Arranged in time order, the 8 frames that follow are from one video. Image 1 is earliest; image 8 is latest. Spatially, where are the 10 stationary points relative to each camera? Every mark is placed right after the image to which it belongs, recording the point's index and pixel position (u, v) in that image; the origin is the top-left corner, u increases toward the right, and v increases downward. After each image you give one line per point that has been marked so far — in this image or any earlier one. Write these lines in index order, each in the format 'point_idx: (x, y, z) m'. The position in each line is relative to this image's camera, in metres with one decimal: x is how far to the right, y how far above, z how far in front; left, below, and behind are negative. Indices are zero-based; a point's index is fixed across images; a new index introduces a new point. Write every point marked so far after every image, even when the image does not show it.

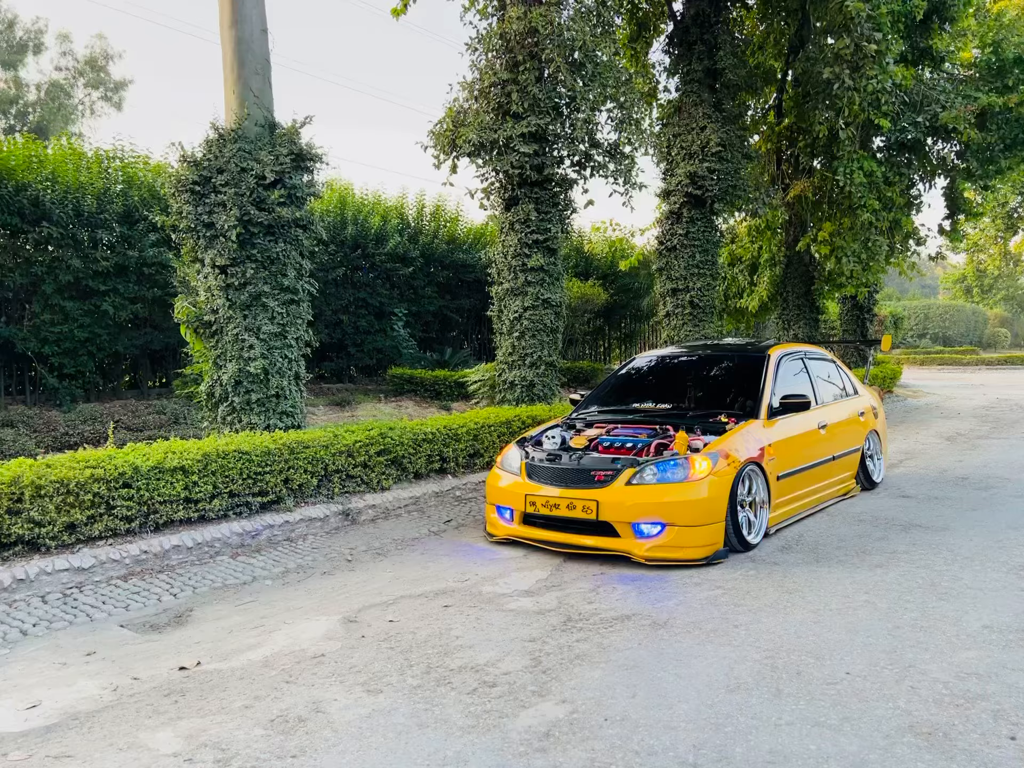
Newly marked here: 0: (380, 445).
0: (-1.2, -0.5, +7.1) m
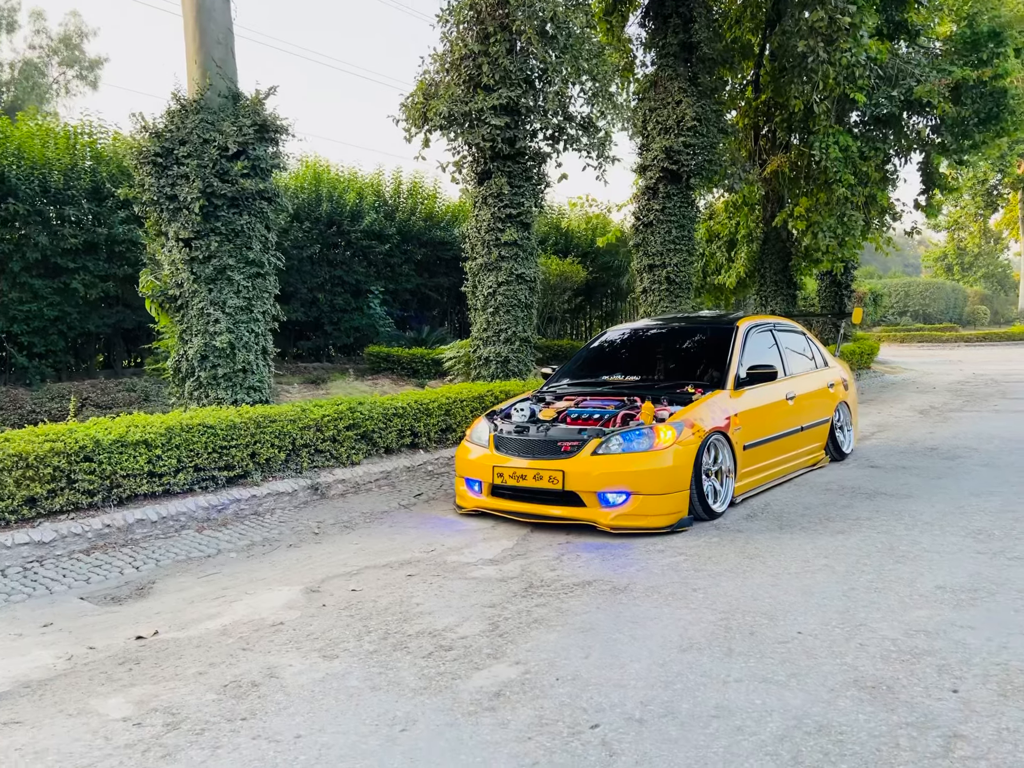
0: (-1.4, -0.3, +7.1) m
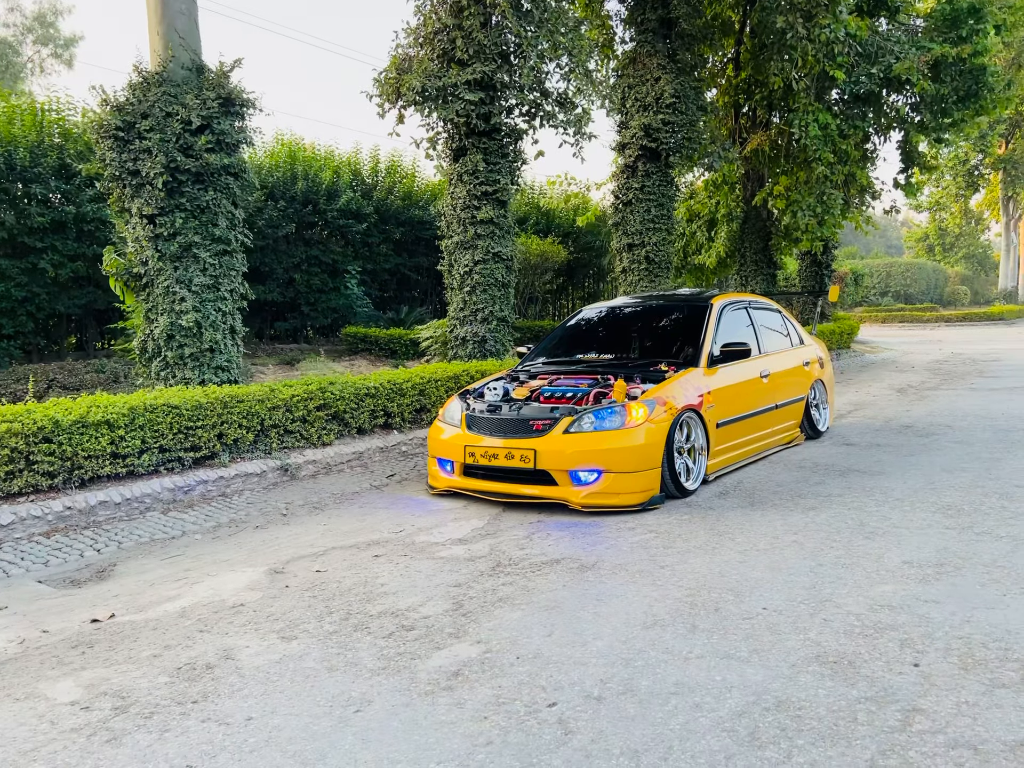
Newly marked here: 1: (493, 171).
0: (-1.7, -0.1, +7.0) m
1: (-0.2, +2.5, +9.7) m
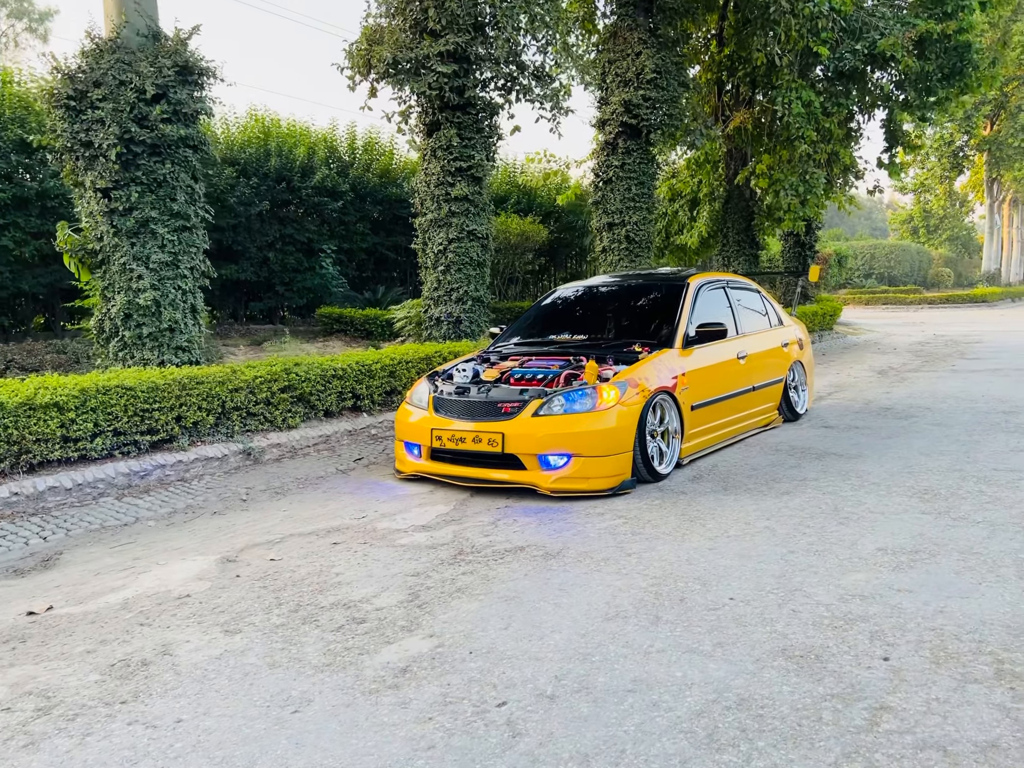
0: (-1.9, 0.0, +6.7) m
1: (-0.5, +2.8, +9.5) m
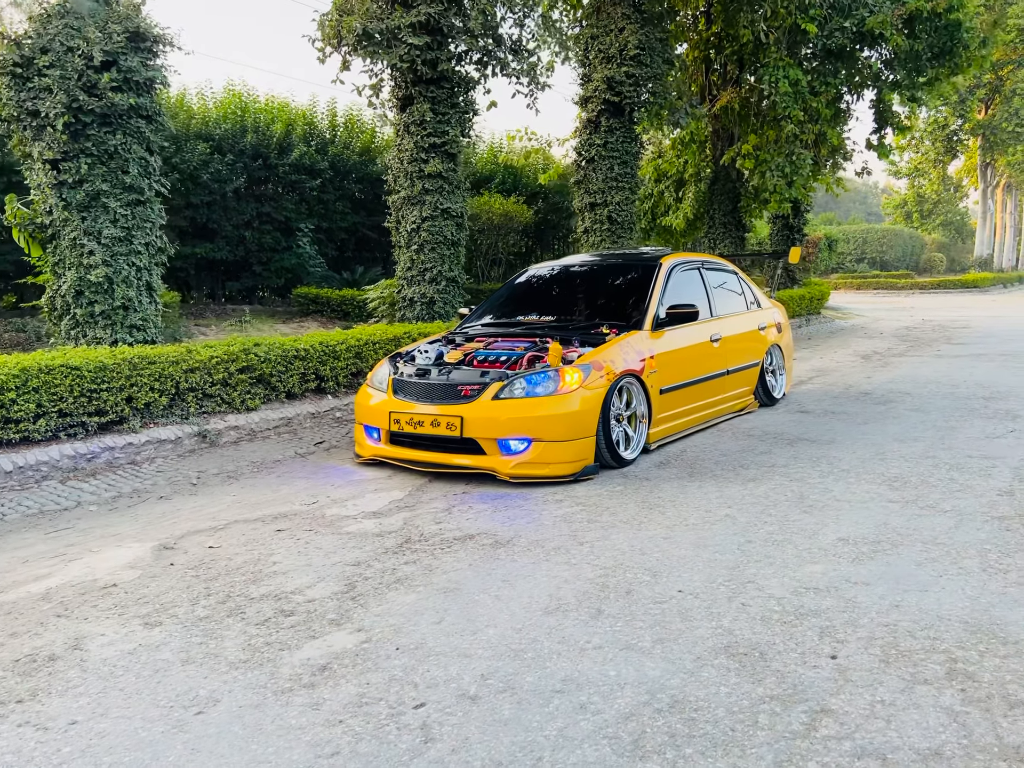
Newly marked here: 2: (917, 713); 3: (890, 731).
0: (-2.2, +0.2, +6.5) m
1: (-0.8, +3.0, +9.2) m
2: (+1.2, -1.0, +2.4) m
3: (+1.1, -1.0, +2.3) m
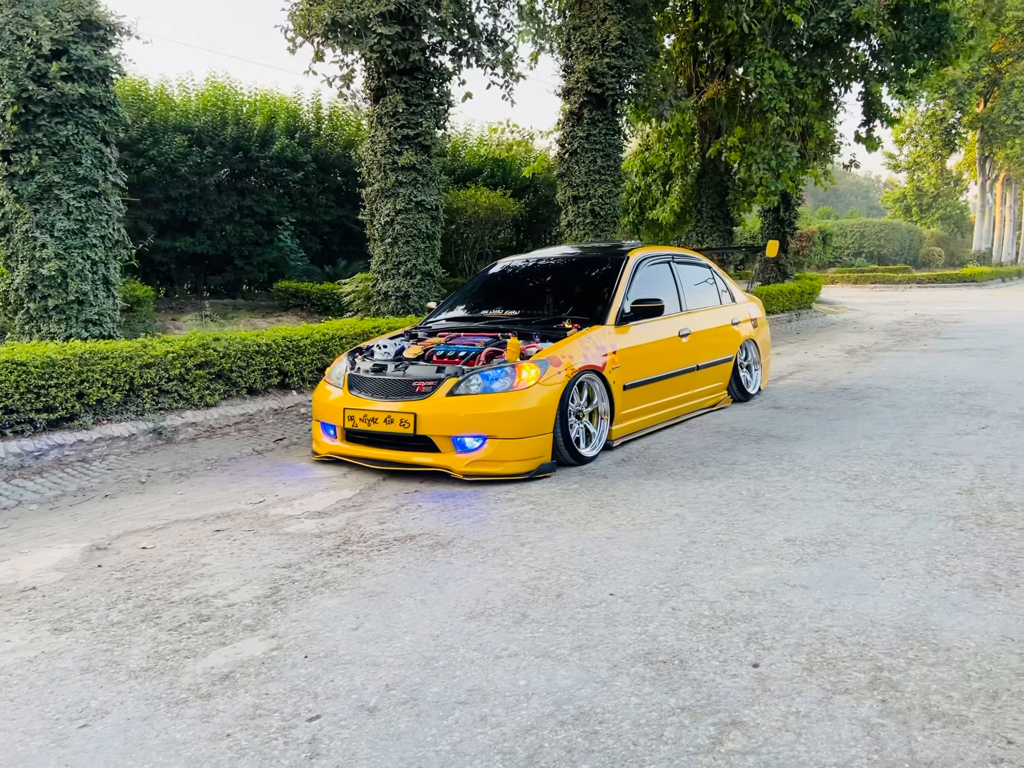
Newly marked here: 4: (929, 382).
0: (-2.5, +0.2, +6.4) m
1: (-1.1, +3.0, +9.1) m
2: (+0.9, -1.0, +2.3) m
3: (+0.8, -1.0, +2.2) m
4: (+4.6, 0.0, +8.9) m
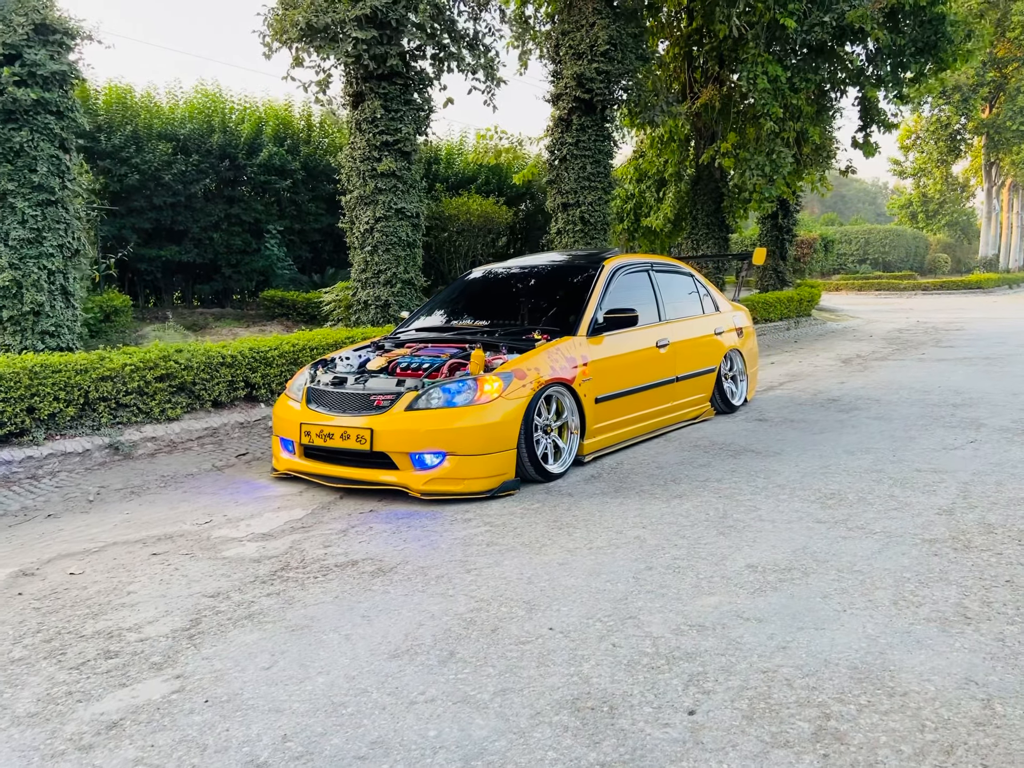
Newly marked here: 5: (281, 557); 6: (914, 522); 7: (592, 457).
0: (-2.7, +0.1, +6.2) m
1: (-1.3, +2.9, +8.9) m
2: (+0.6, -1.0, +2.1) m
3: (+0.5, -1.0, +2.0) m
4: (+4.4, -0.1, +8.7) m
5: (-1.1, -0.8, +4.0) m
6: (+2.1, -0.7, +4.2) m
7: (+0.6, -0.5, +5.8) m
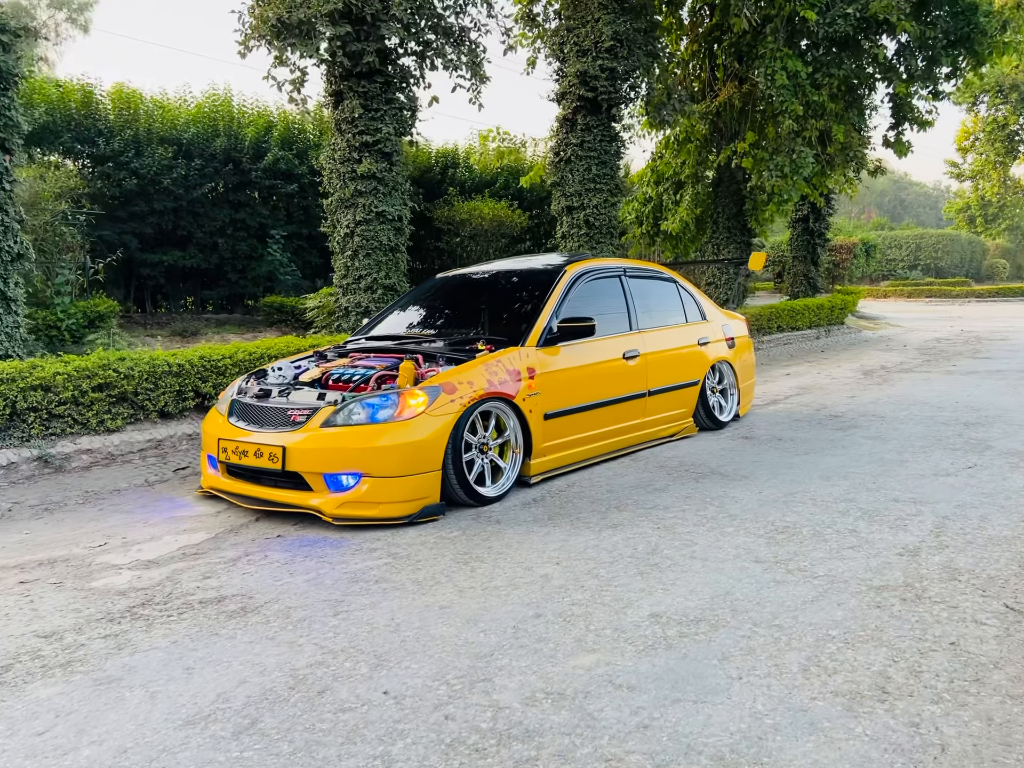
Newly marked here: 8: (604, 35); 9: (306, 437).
0: (-3.0, 0.0, +6.0) m
1: (-1.5, +2.8, +8.6) m
2: (0.0, -1.1, +1.6) m
3: (-0.1, -1.1, +1.5) m
4: (+4.2, -0.2, +8.0) m
5: (-1.6, -0.9, +3.7) m
6: (+1.6, -0.8, +3.7) m
7: (+0.2, -0.6, +5.4) m
8: (+1.3, +4.8, +11.2) m
9: (-1.2, -0.3, +4.6) m
